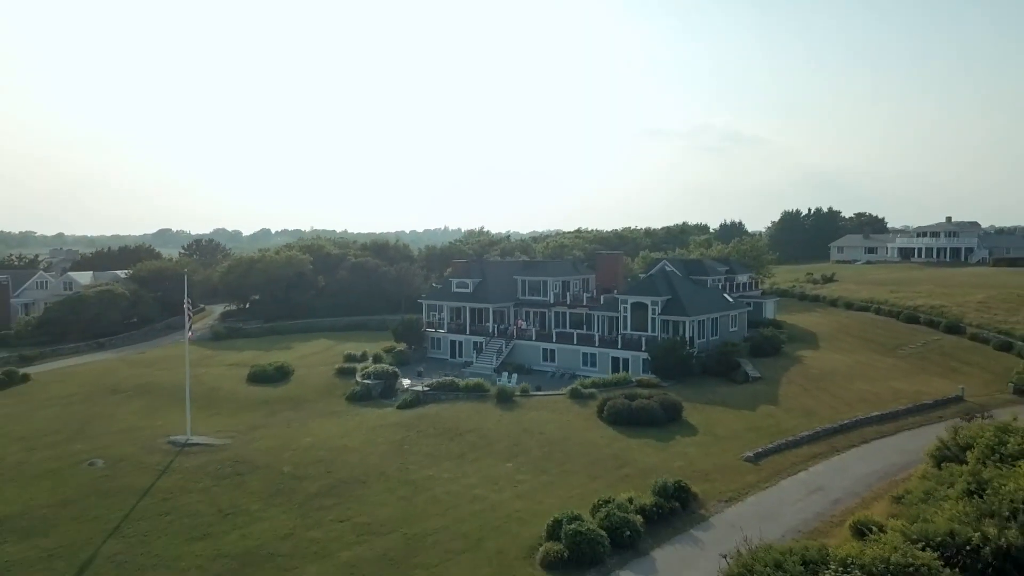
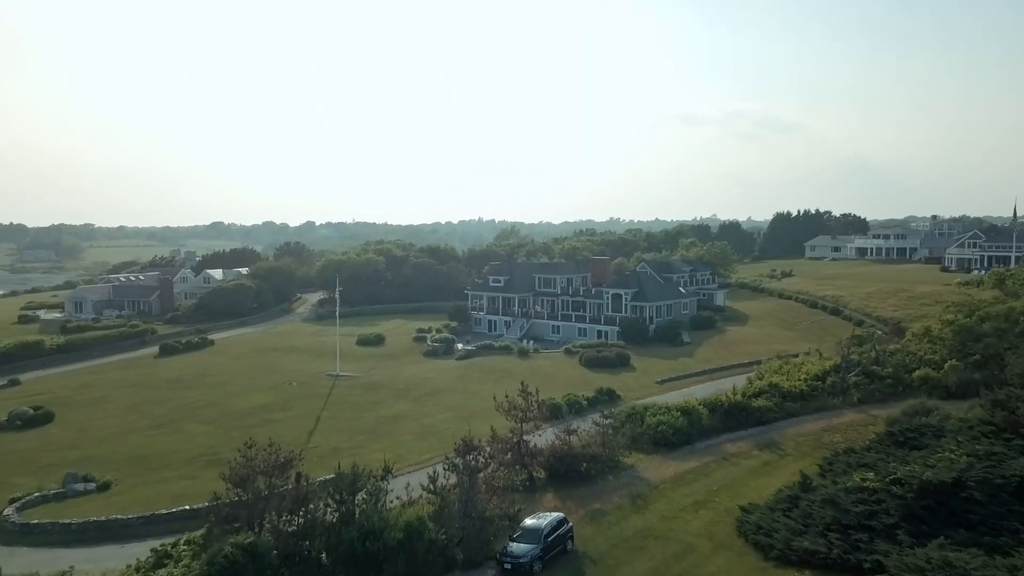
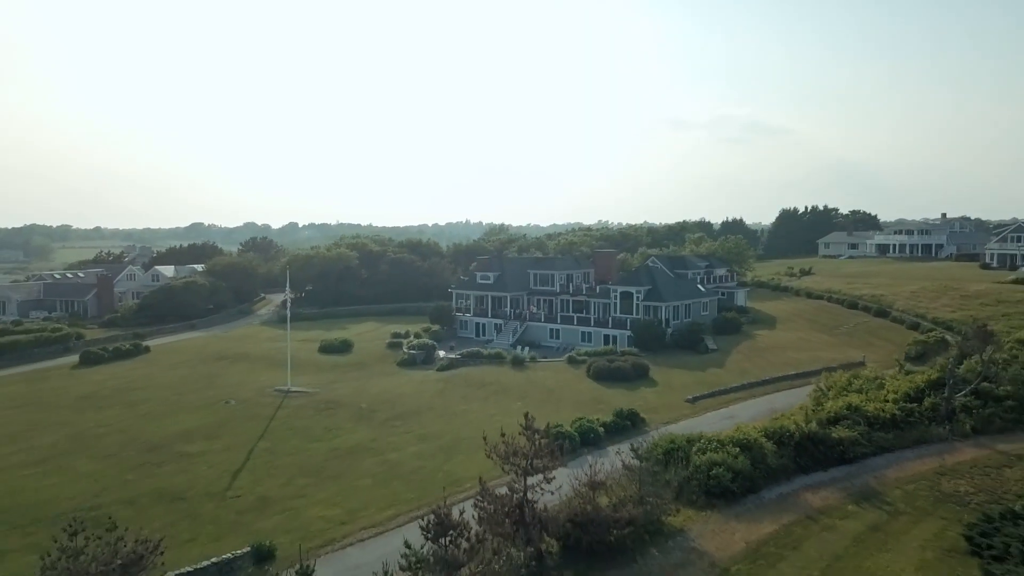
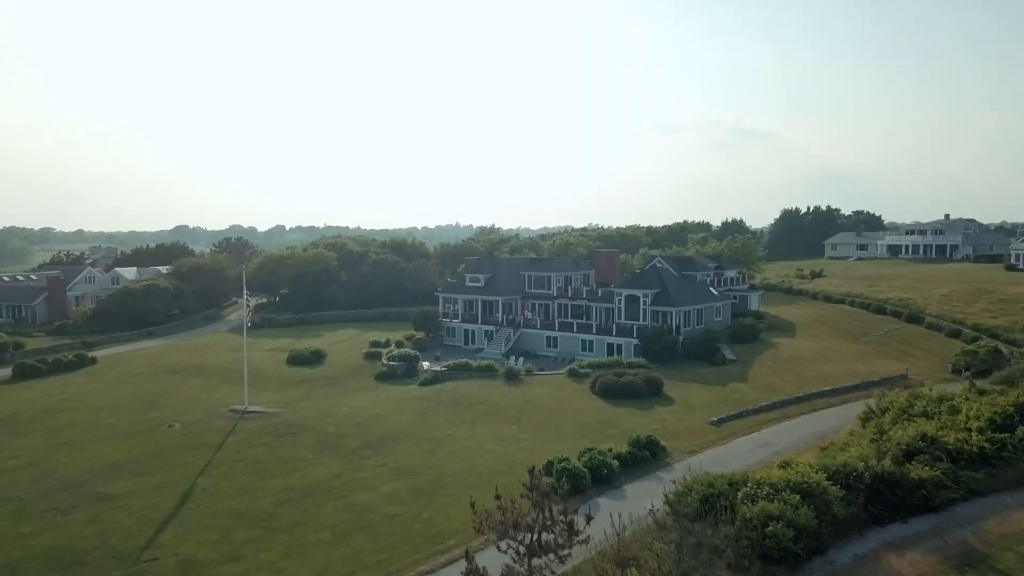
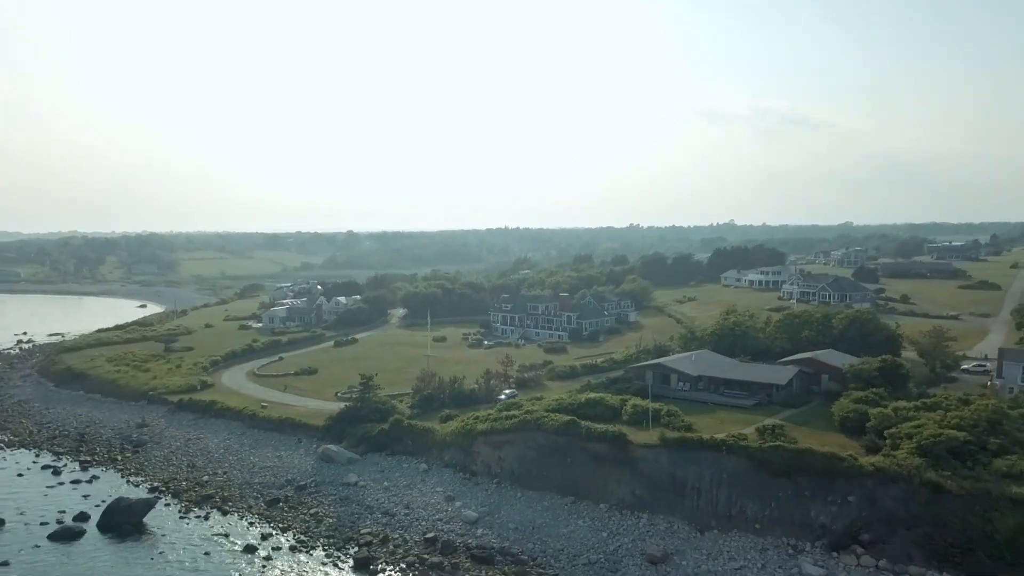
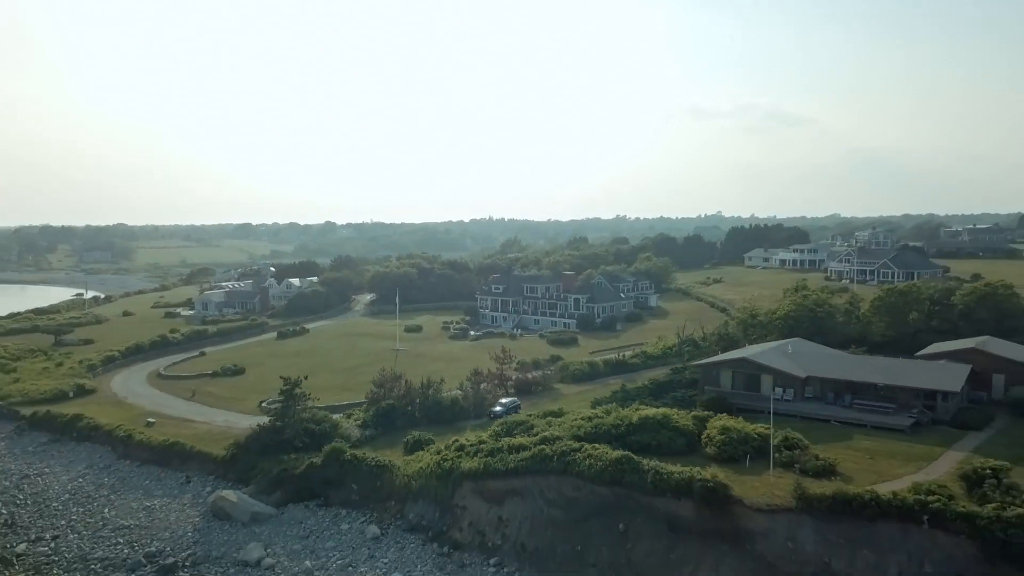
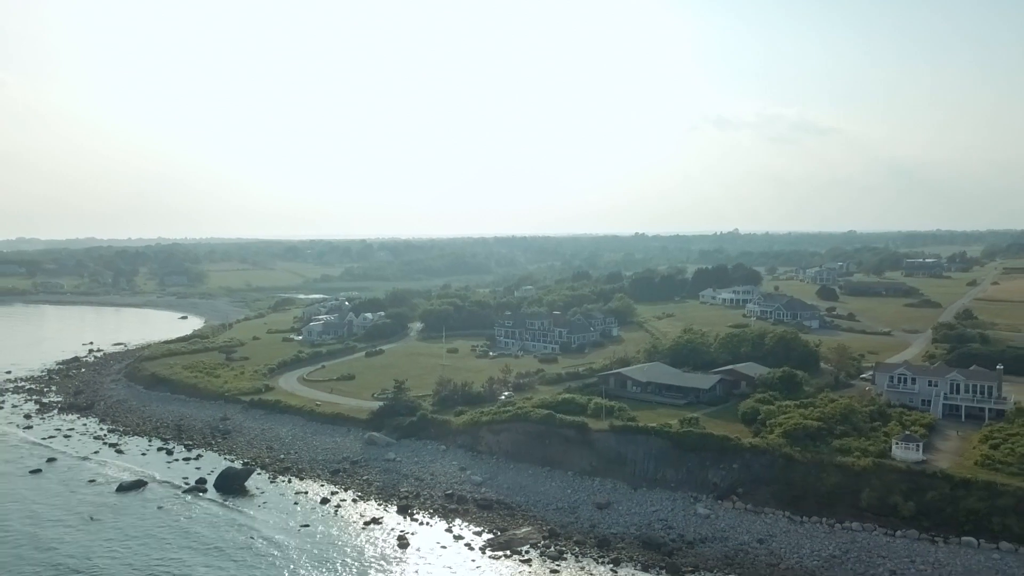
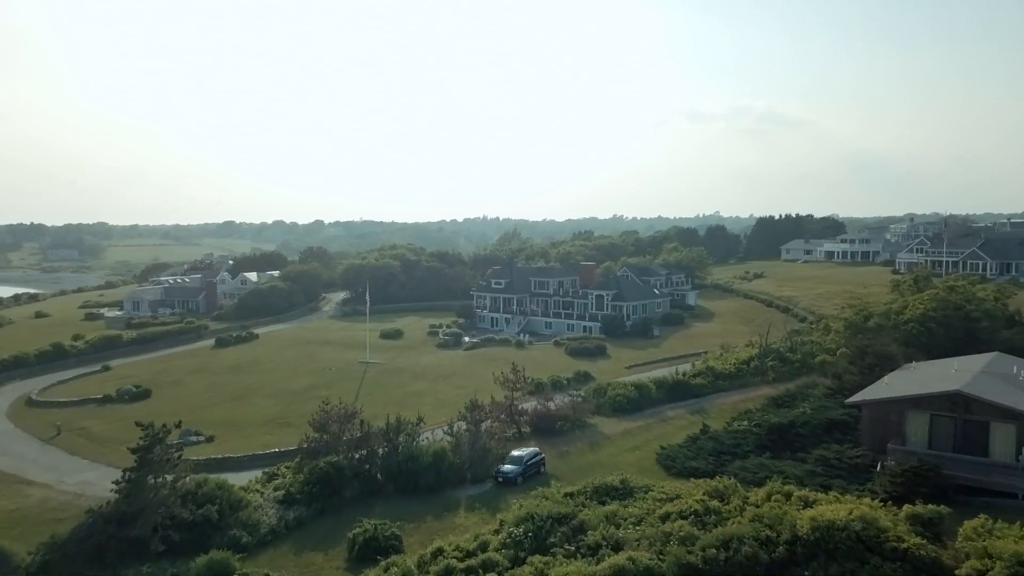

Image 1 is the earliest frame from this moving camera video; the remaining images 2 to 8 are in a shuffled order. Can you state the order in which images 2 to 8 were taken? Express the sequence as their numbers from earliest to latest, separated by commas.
4, 3, 2, 8, 6, 5, 7
